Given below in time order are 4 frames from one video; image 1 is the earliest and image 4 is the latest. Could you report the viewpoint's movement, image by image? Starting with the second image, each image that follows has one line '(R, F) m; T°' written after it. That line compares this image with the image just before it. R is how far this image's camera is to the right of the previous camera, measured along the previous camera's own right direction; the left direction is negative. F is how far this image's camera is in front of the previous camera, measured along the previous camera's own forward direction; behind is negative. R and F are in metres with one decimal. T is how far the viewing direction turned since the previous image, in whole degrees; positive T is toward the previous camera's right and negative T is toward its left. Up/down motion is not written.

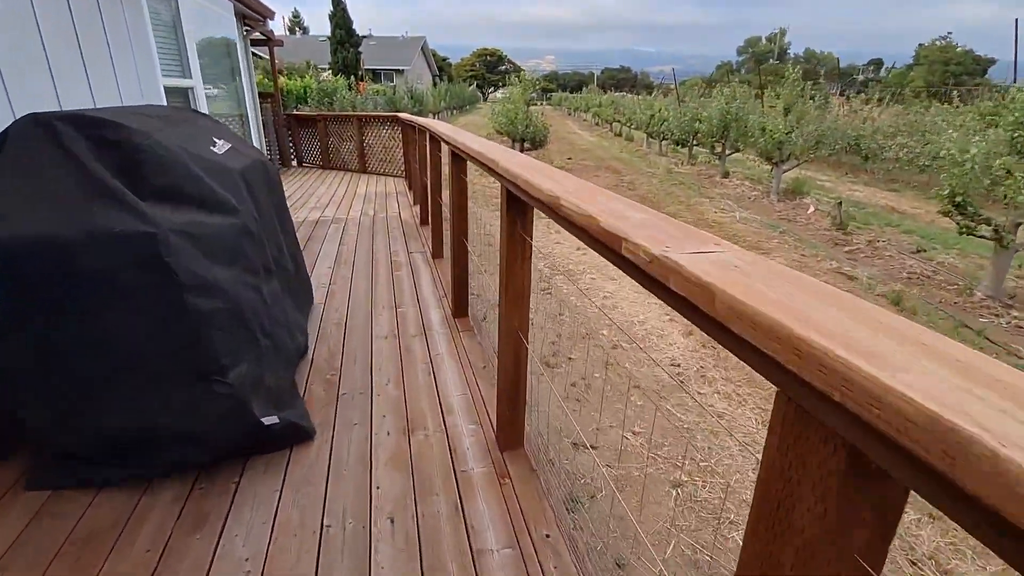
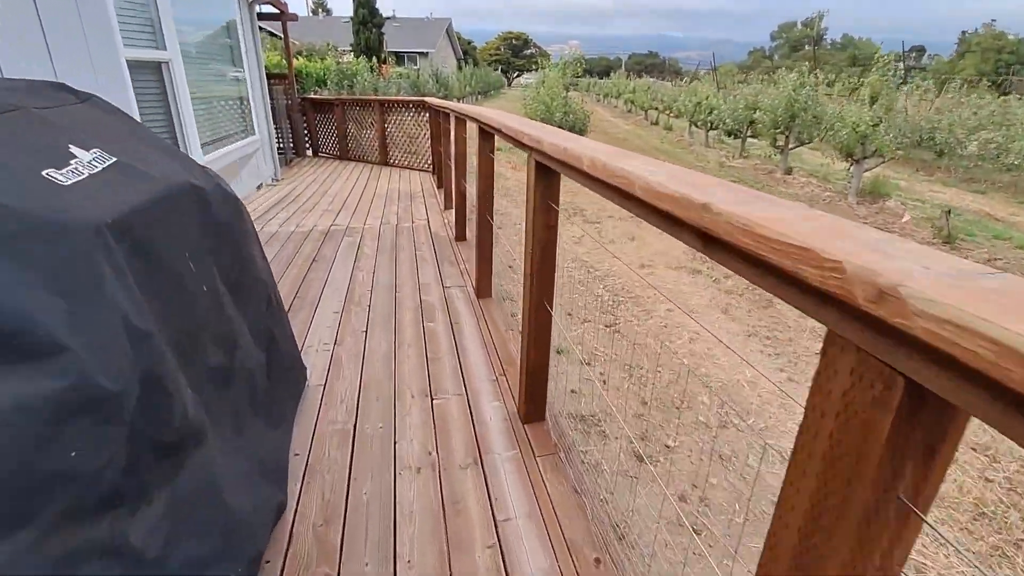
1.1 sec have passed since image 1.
(-0.3, +1.0) m; -2°
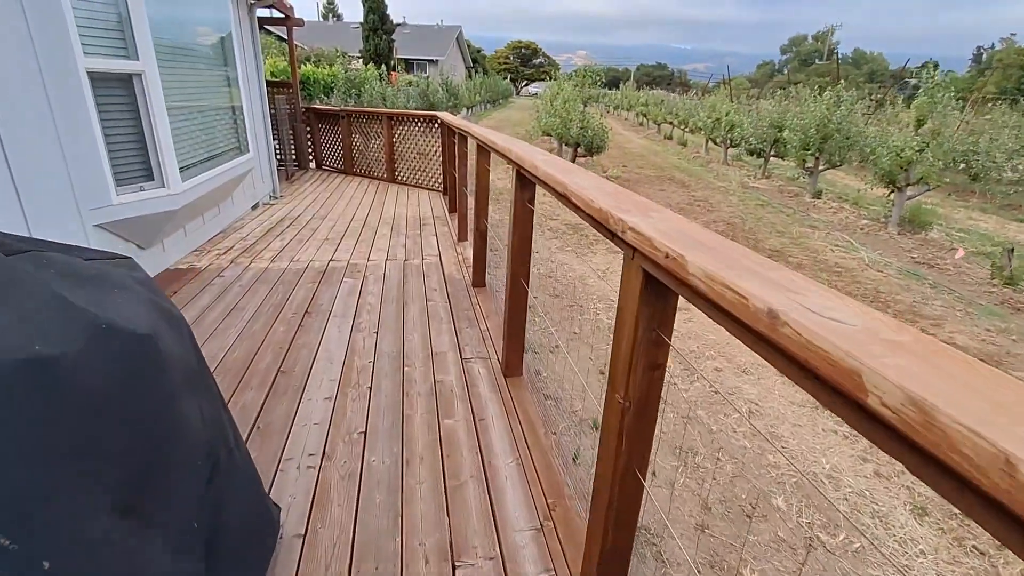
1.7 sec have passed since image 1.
(-0.2, +0.5) m; 0°
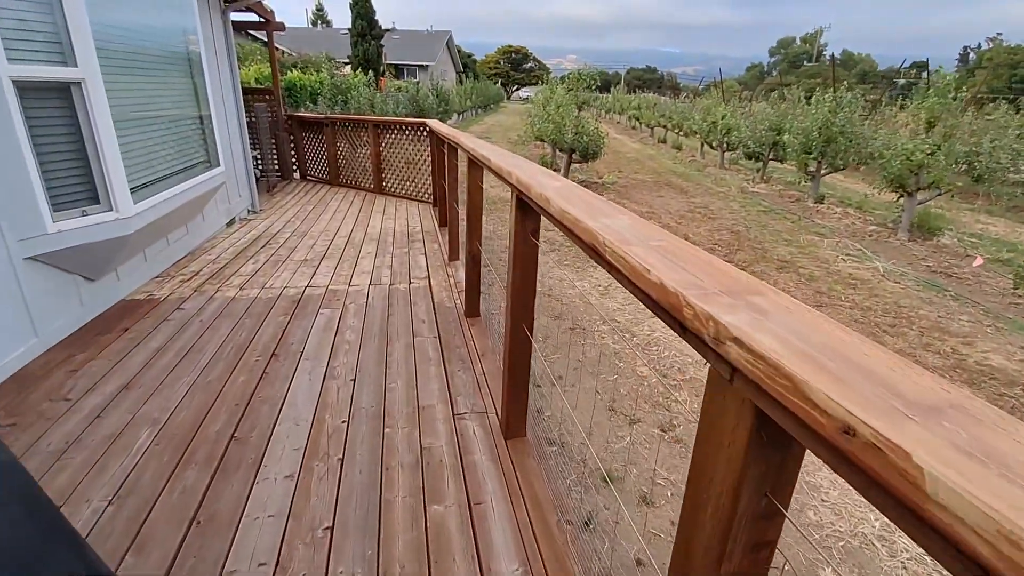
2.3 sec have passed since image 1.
(0.0, +0.4) m; +1°
